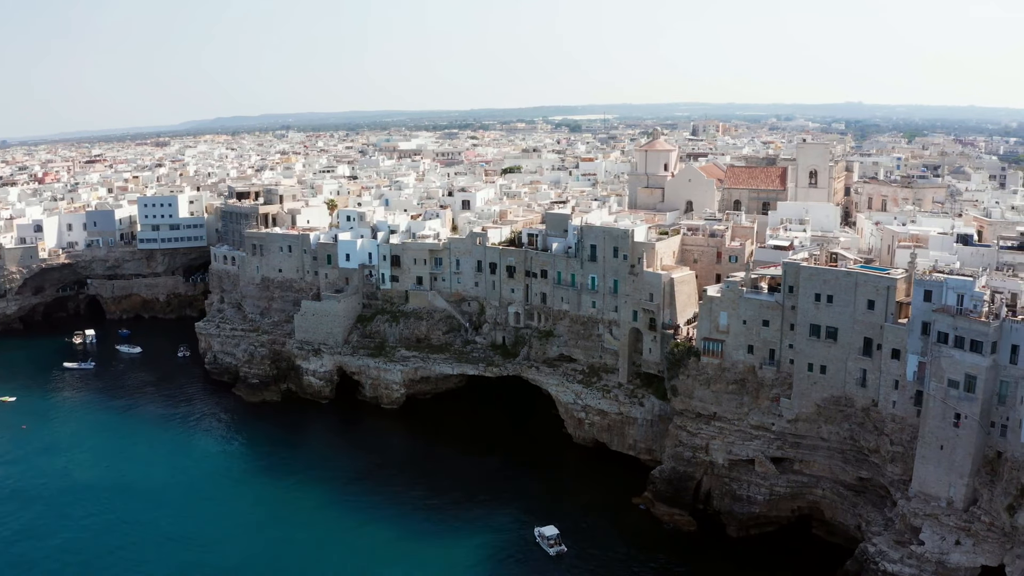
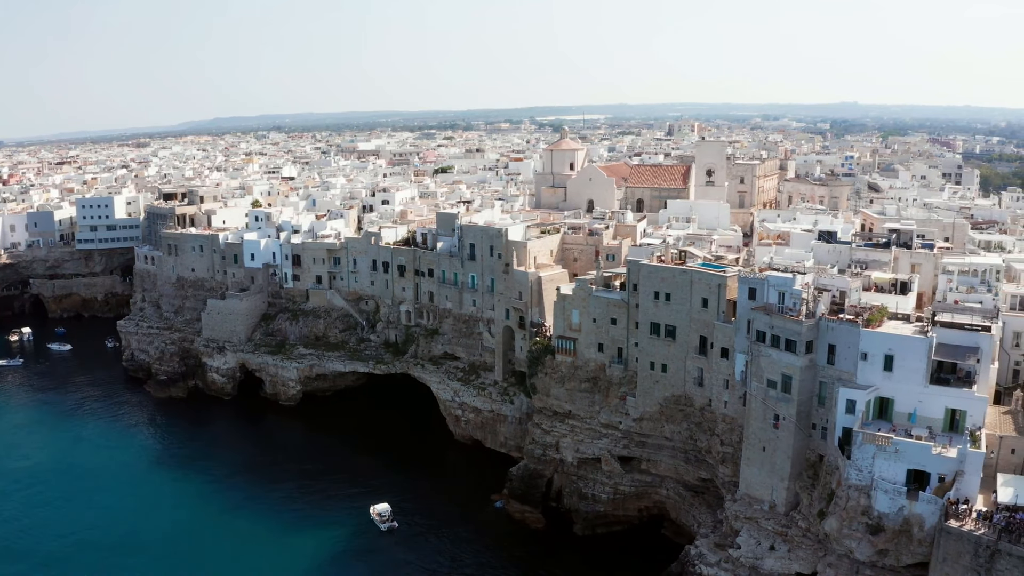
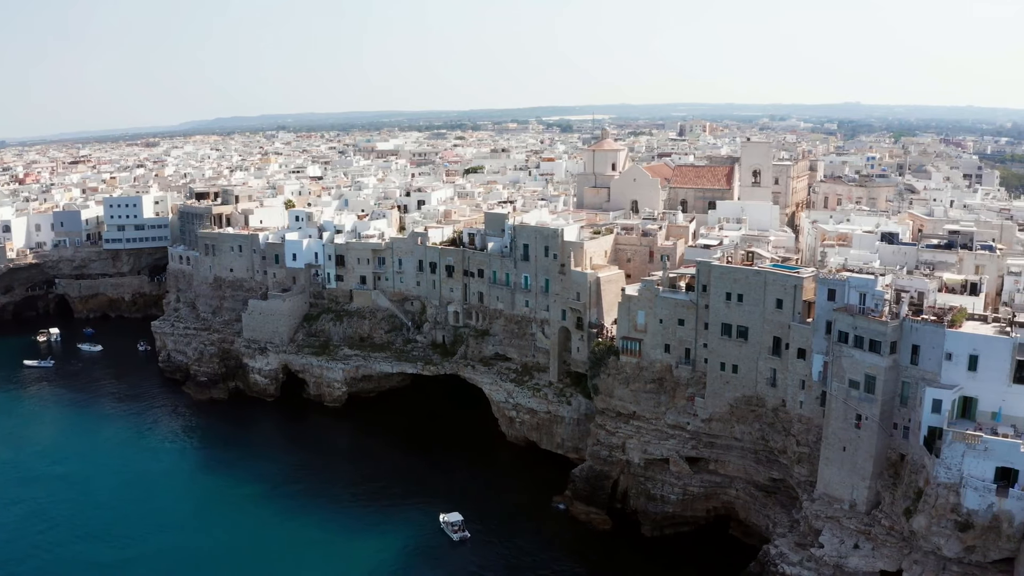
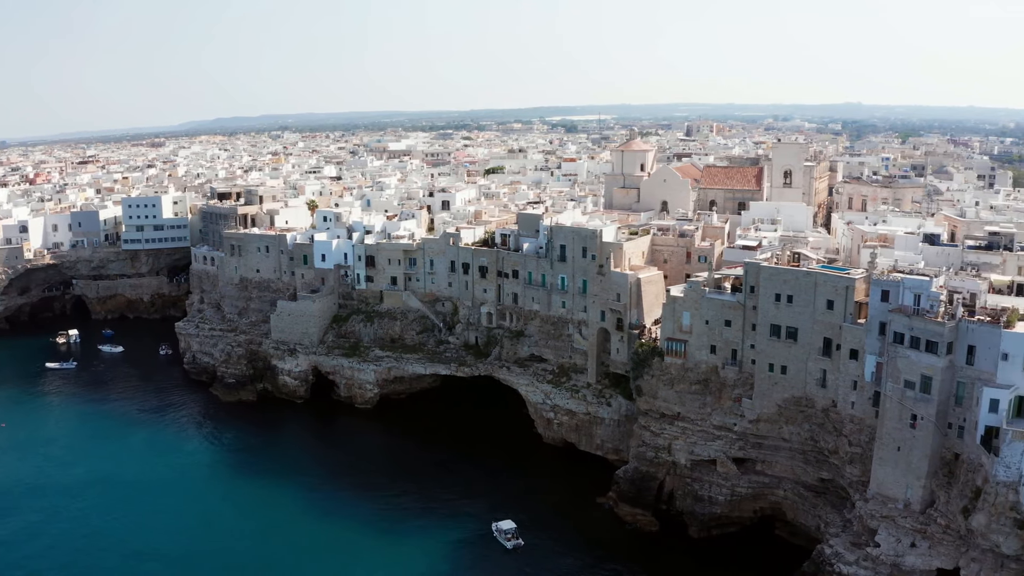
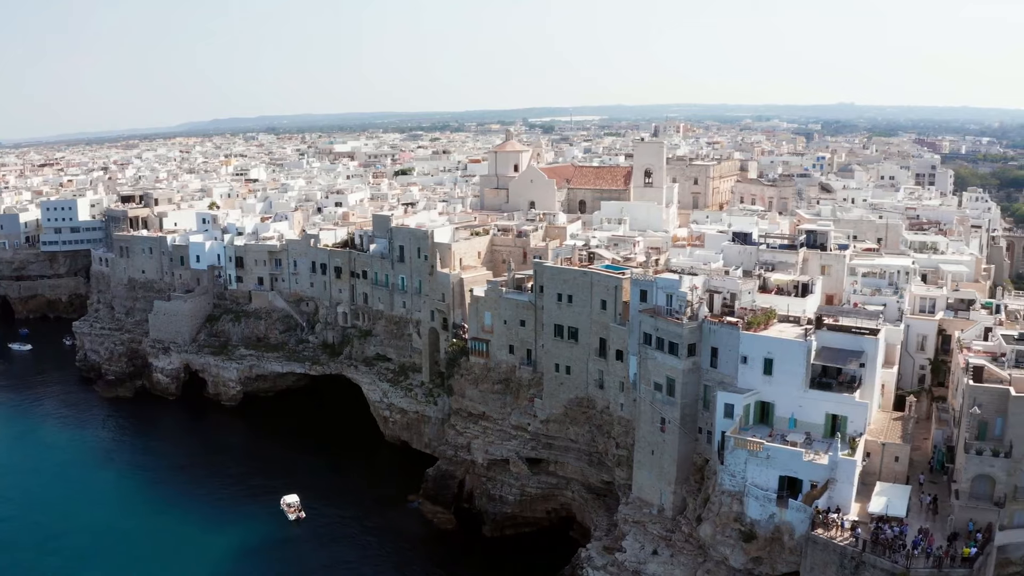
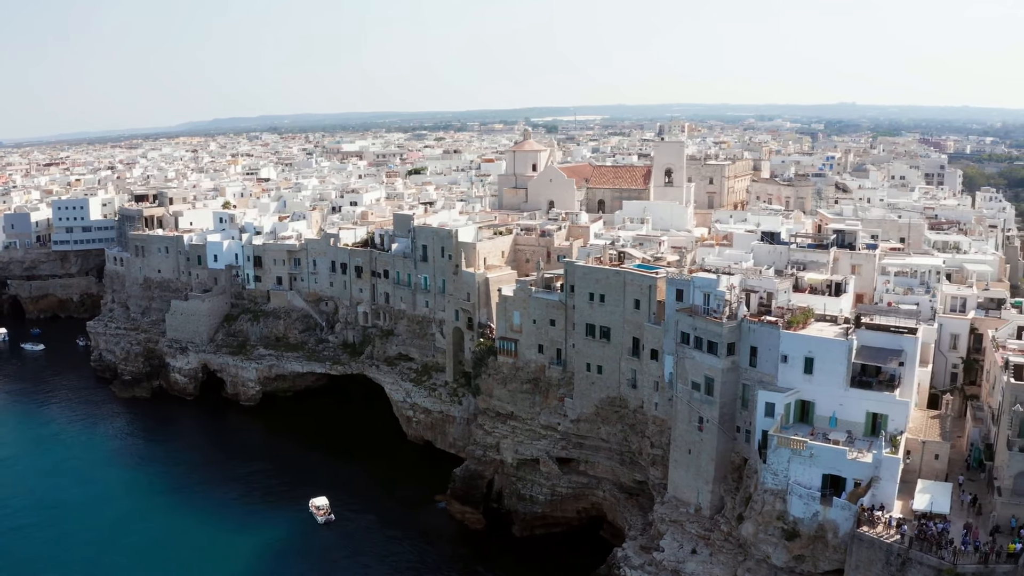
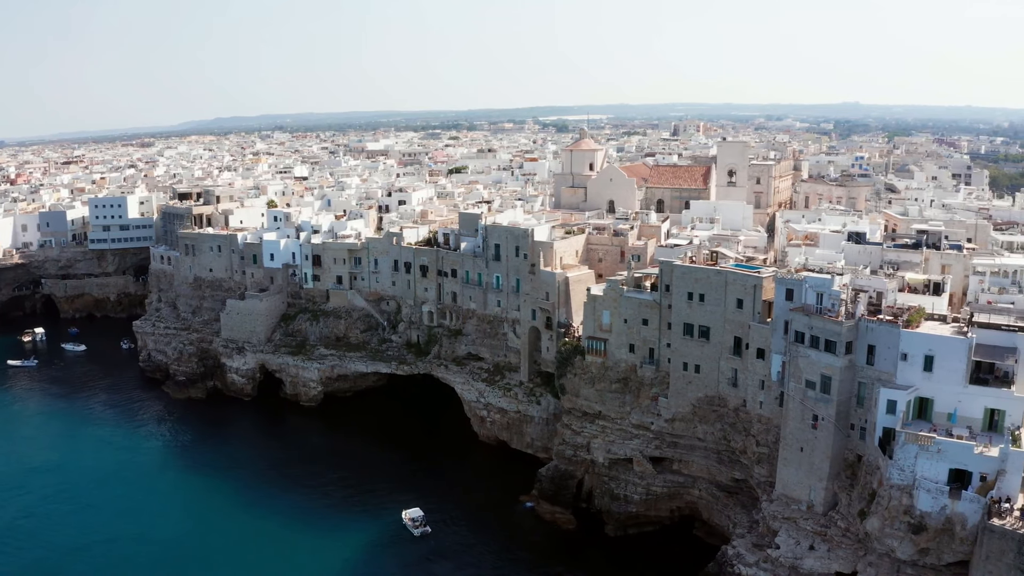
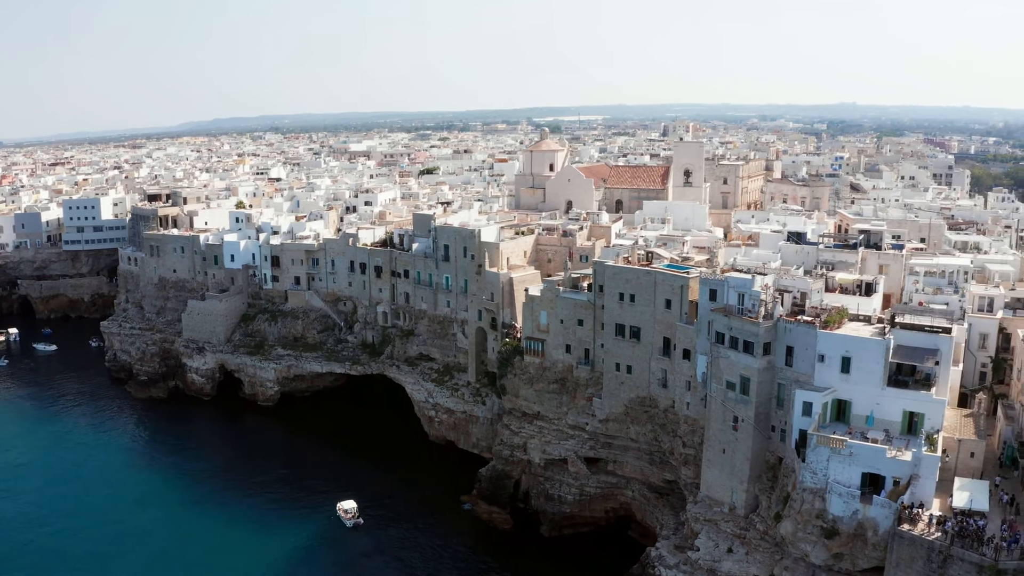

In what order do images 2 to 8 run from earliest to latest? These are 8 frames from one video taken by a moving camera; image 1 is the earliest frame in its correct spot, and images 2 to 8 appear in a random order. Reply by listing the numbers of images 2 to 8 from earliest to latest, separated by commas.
4, 3, 7, 2, 8, 6, 5
